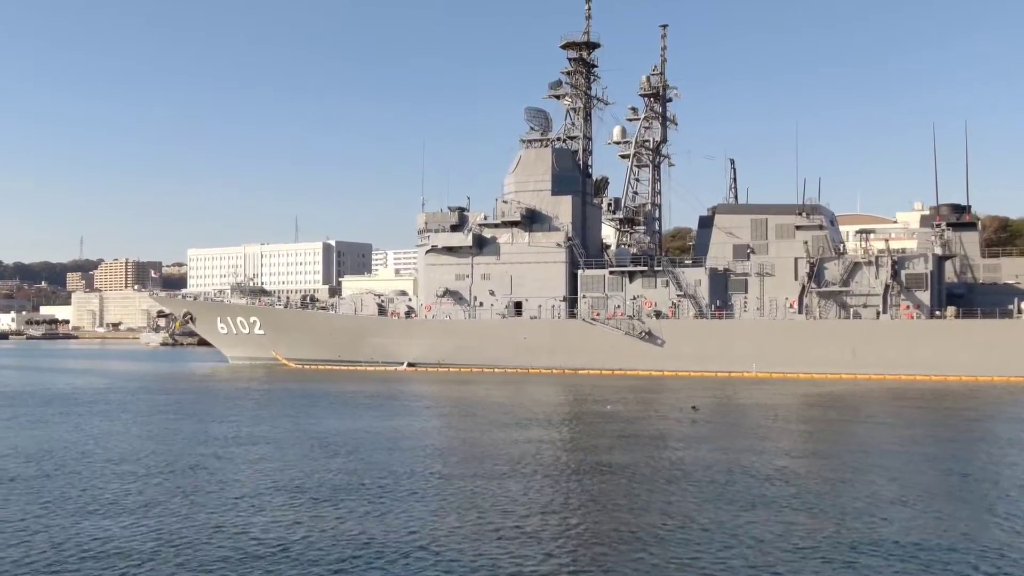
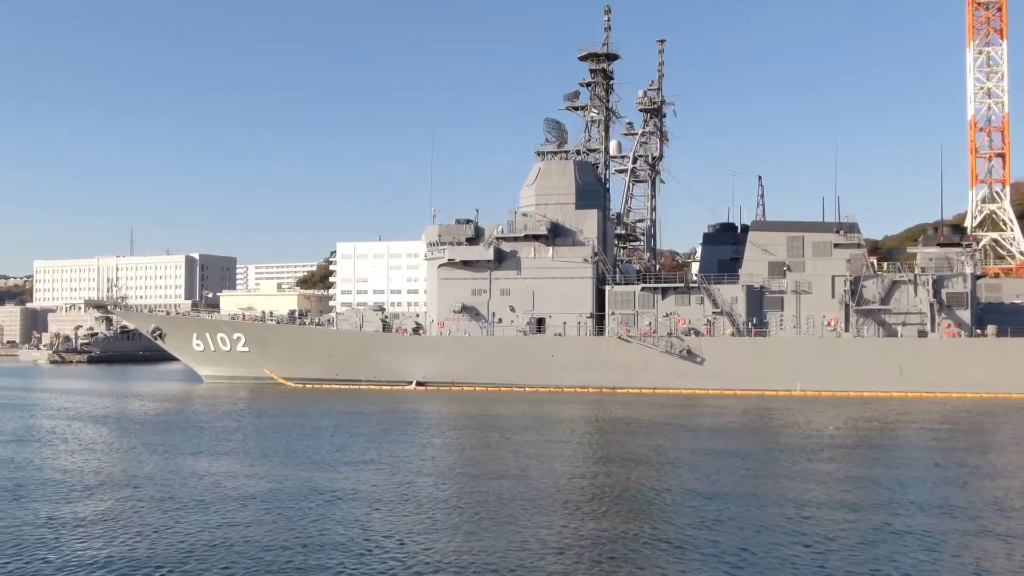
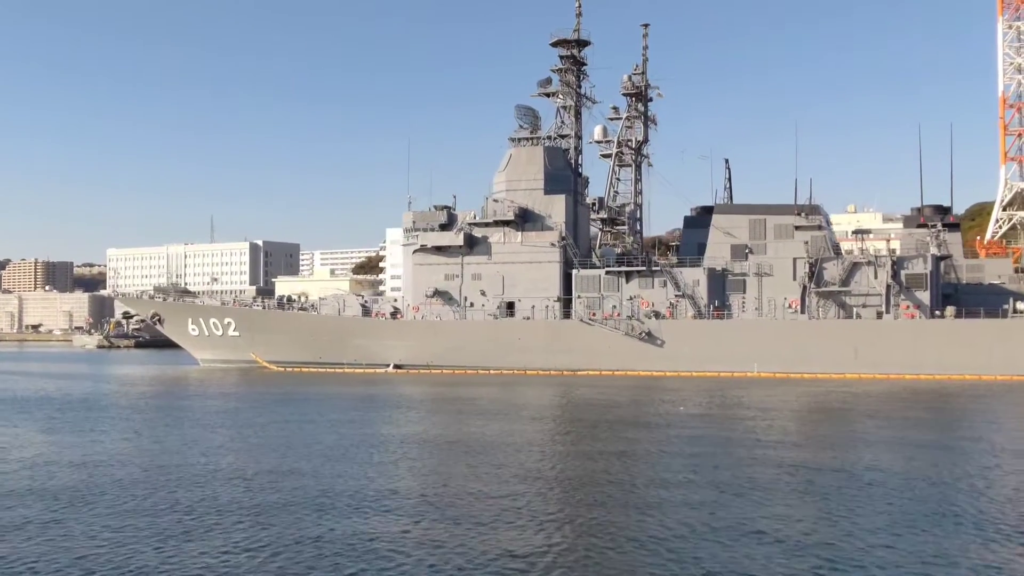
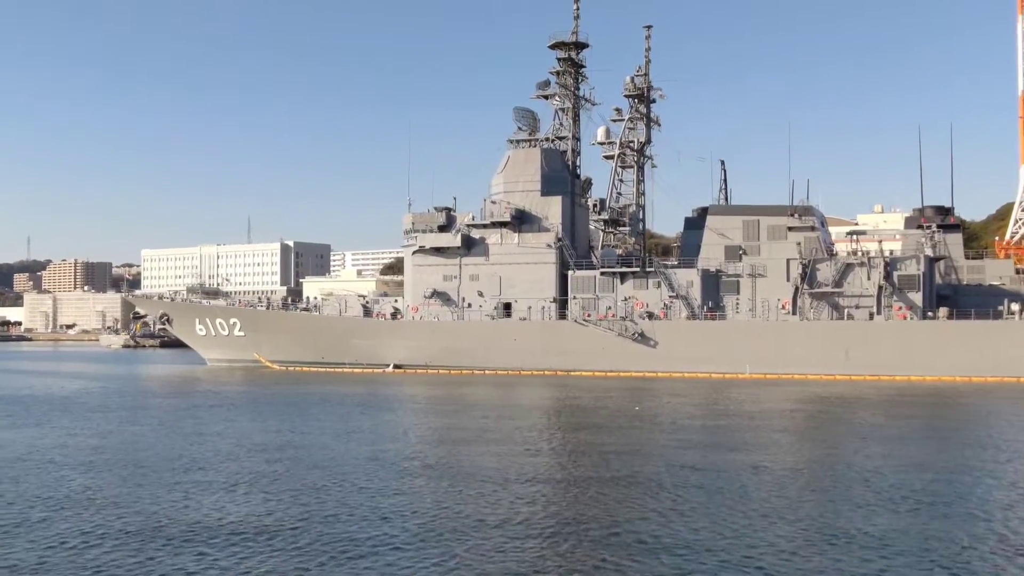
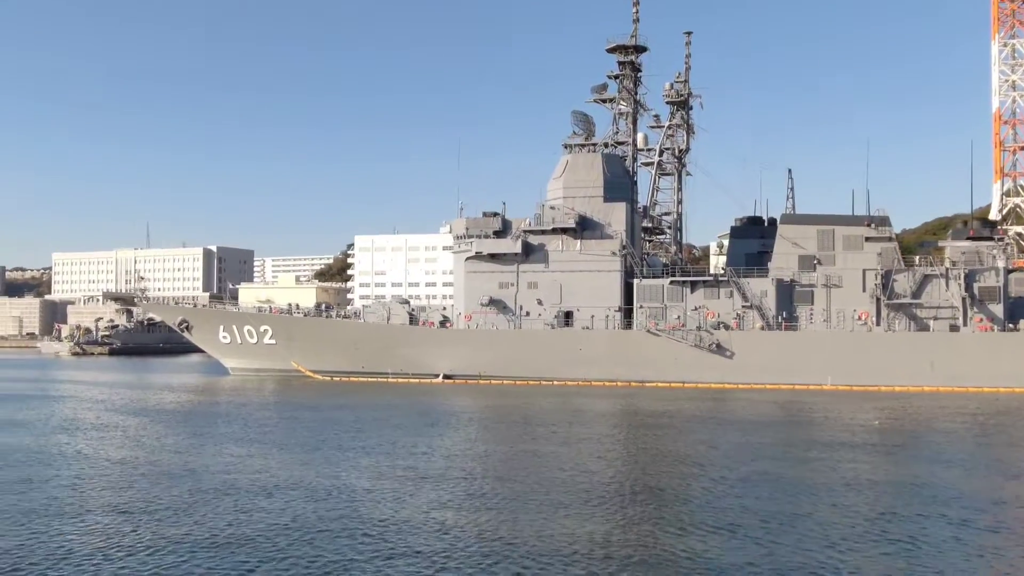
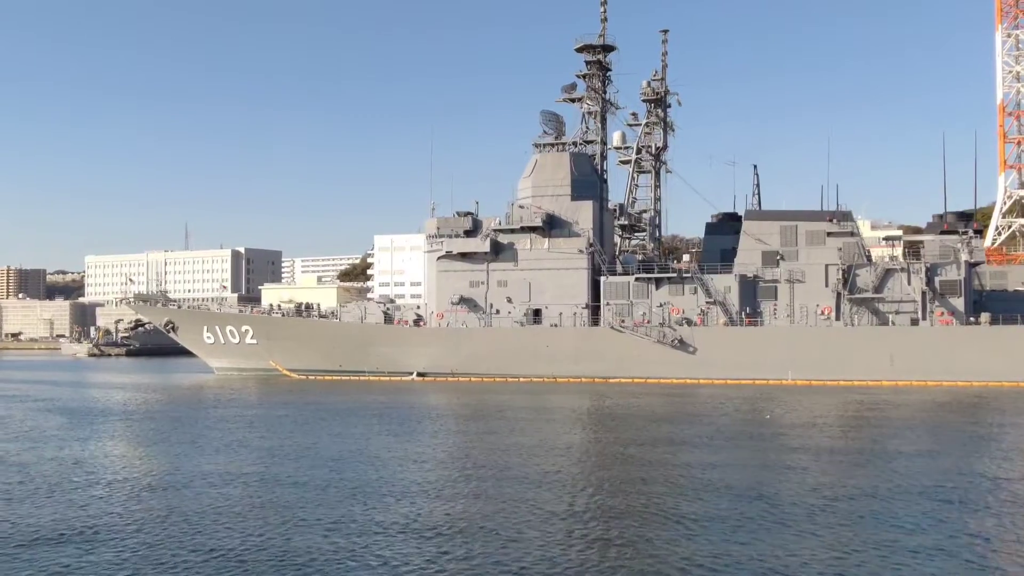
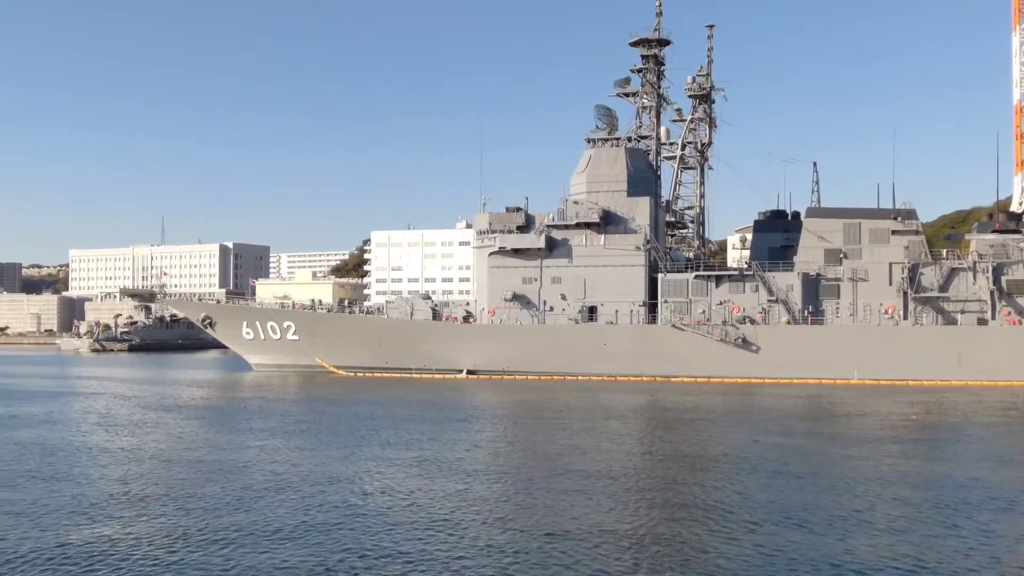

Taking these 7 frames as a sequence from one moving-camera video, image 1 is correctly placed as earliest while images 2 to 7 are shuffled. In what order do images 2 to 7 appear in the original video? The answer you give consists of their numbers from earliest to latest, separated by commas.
4, 3, 6, 2, 5, 7
